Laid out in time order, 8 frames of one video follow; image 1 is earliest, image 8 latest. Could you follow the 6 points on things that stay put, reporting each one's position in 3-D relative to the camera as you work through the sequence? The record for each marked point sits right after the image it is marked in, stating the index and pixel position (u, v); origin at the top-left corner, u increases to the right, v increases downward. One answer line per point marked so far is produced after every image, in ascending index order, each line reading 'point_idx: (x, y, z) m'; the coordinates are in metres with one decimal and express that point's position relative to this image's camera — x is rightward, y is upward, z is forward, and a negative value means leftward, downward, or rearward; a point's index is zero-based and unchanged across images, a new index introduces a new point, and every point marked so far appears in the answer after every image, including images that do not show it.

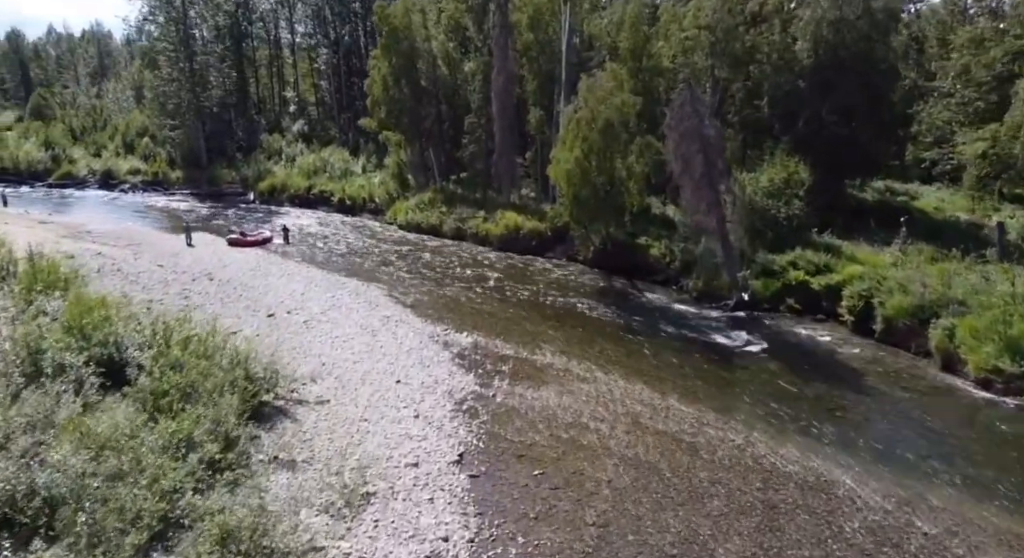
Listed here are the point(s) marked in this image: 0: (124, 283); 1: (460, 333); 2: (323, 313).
0: (-13.4, -0.3, +19.5) m
1: (-1.7, -1.8, +19.3) m
2: (-6.4, -1.2, +19.3) m
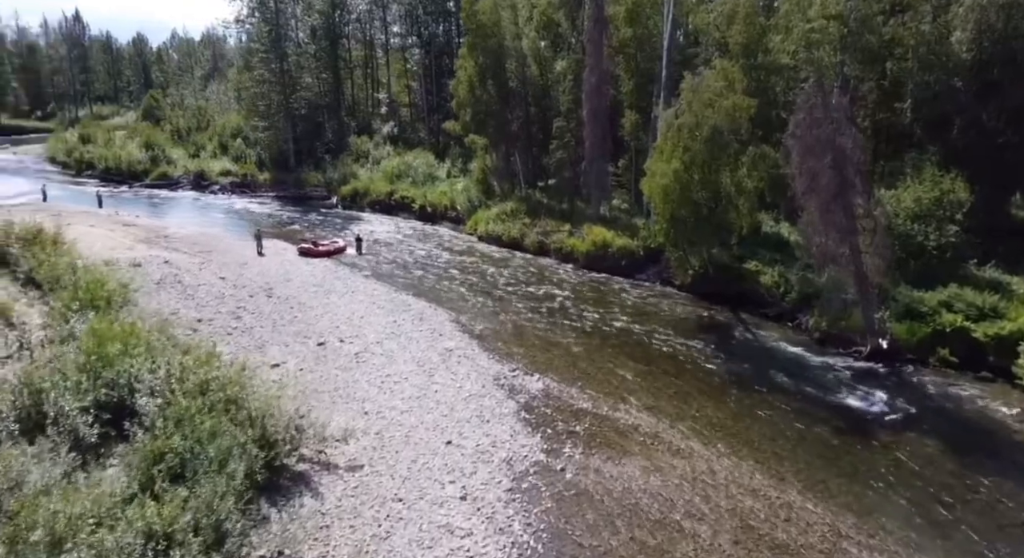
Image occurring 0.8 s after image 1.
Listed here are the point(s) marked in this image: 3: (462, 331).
0: (-10.9, -0.8, +18.4) m
1: (+0.5, -2.8, +16.5) m
2: (-4.0, -1.9, +17.2) m
3: (-1.7, -1.8, +19.5) m
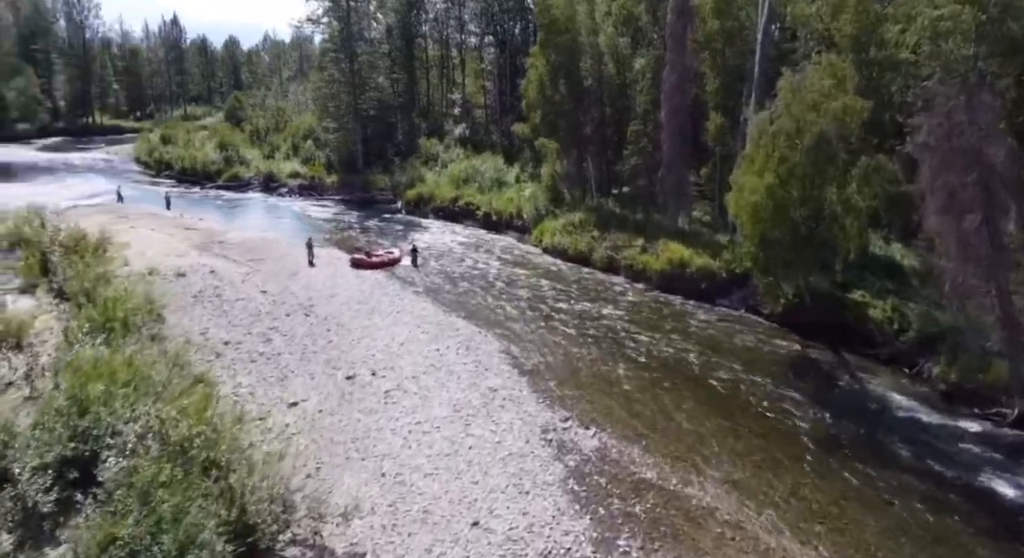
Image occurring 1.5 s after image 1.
0: (-9.3, -1.2, +17.3) m
1: (+1.8, -3.7, +14.0) m
2: (-2.6, -2.6, +15.2) m
3: (0.0, -2.6, +17.2) m
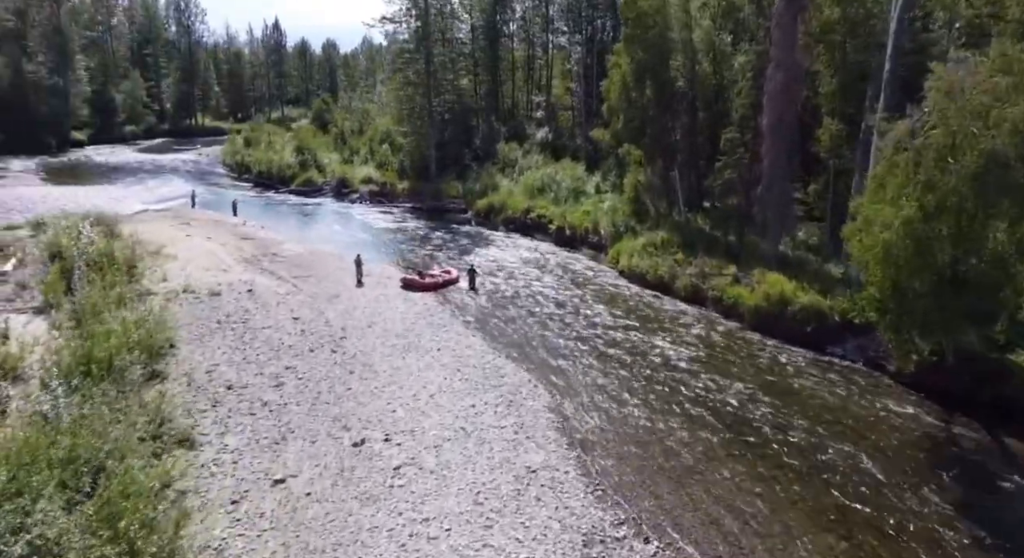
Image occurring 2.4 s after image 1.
0: (-7.9, -2.0, +15.5) m
1: (+2.4, -4.9, +10.6) m
2: (-1.7, -3.7, +12.5) m
3: (+1.2, -3.8, +14.0) m
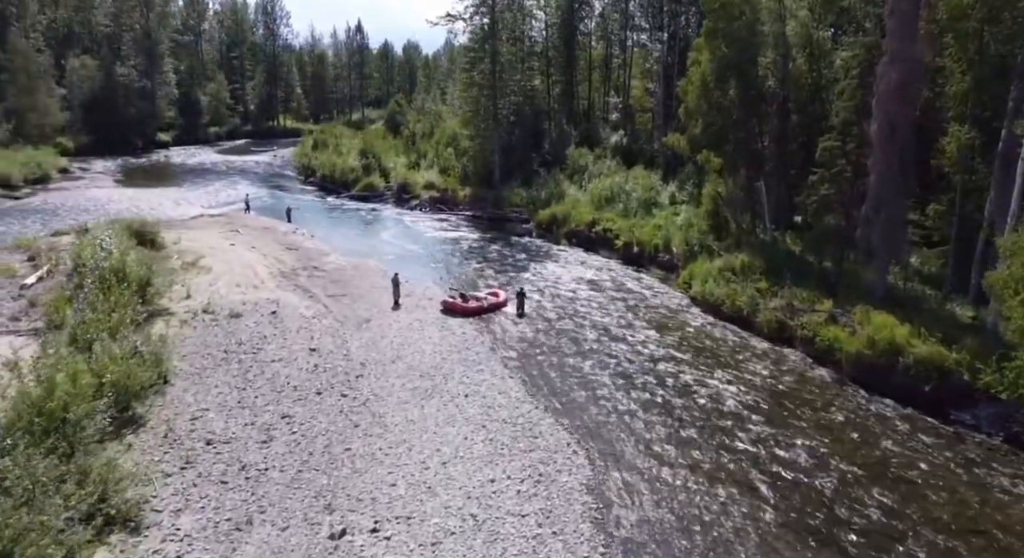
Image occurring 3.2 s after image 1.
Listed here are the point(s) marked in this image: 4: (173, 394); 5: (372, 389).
0: (-7.1, -2.7, +13.7) m
1: (+2.4, -6.0, +7.5) m
2: (-1.4, -4.6, +9.9) m
3: (+1.6, -4.8, +11.1) m
4: (-8.0, -2.7, +13.4) m
5: (-3.7, -2.9, +15.1) m
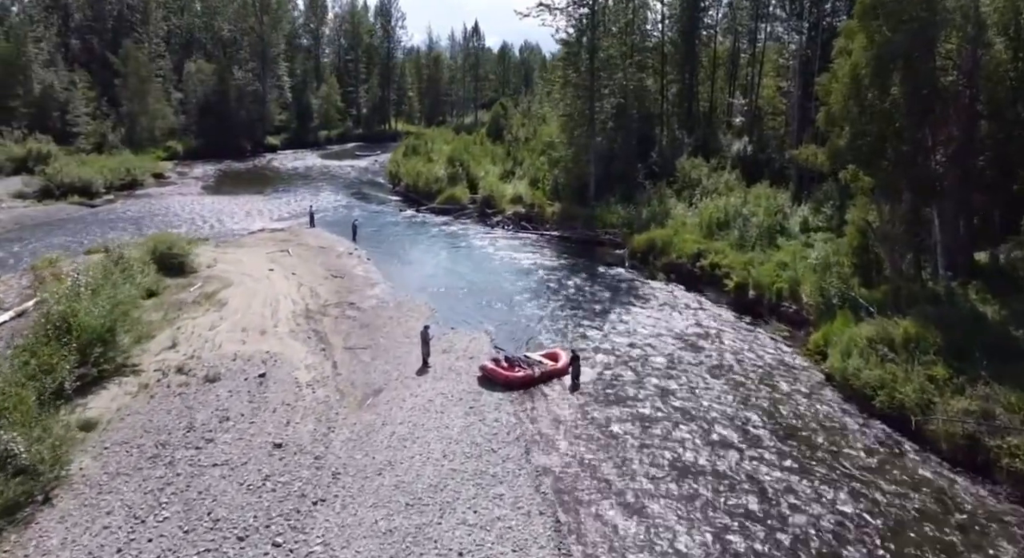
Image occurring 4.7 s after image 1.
0: (-7.0, -4.2, +9.7) m
1: (+1.0, -7.9, +1.9) m
2: (-2.2, -6.4, +4.9) m
3: (+1.0, -6.7, +5.5) m
4: (-7.9, -4.1, +9.6) m
5: (-3.4, -4.5, +10.4) m
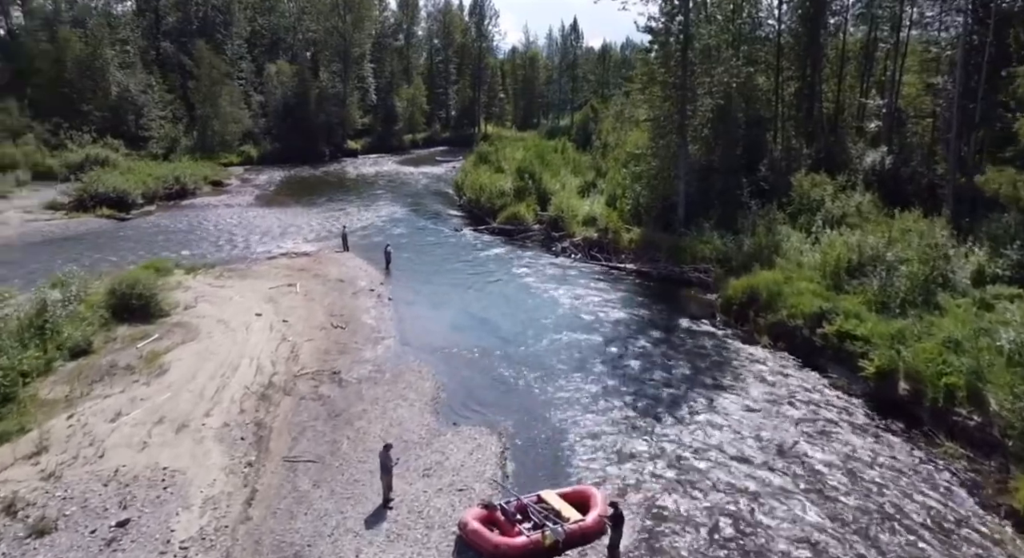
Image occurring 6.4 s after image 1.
0: (-8.2, -6.0, +4.6) m
1: (-1.8, -10.0, -4.4) m
2: (-4.4, -8.3, -0.9) m
3: (-1.2, -8.8, -0.8) m
4: (-9.1, -5.8, +4.6) m
5: (-4.6, -6.5, +4.7) m
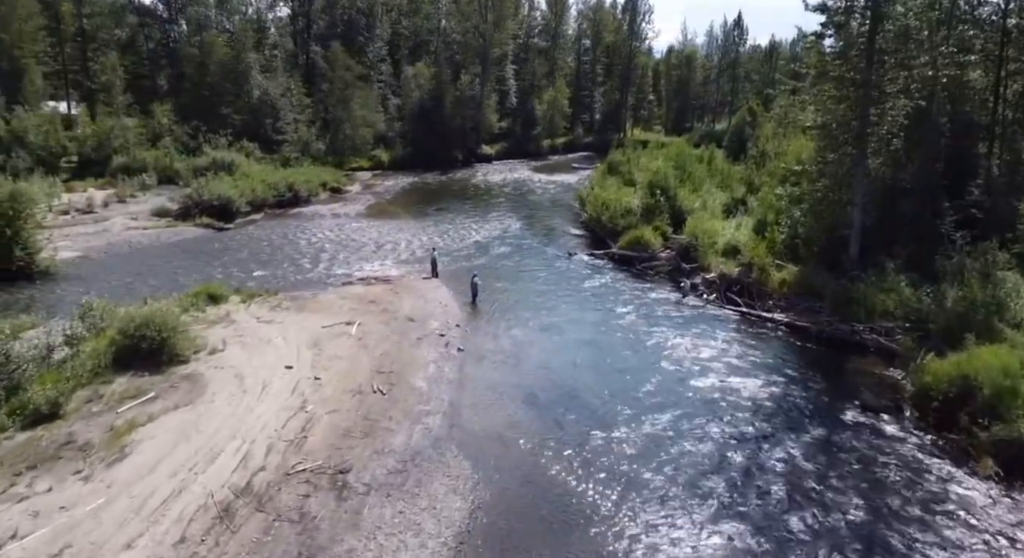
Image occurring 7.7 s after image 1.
0: (-9.9, -7.2, +1.3) m
1: (-6.1, -11.5, -9.0) m
2: (-7.7, -9.7, -4.9) m
3: (-4.6, -10.4, -5.6) m
4: (-10.8, -7.0, +1.5) m
5: (-6.4, -7.9, +0.5) m
